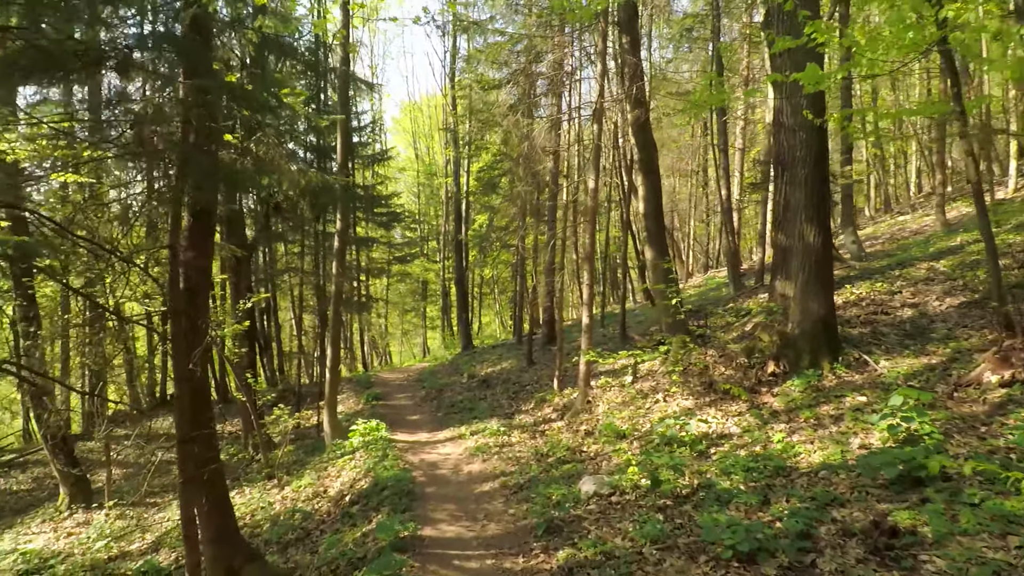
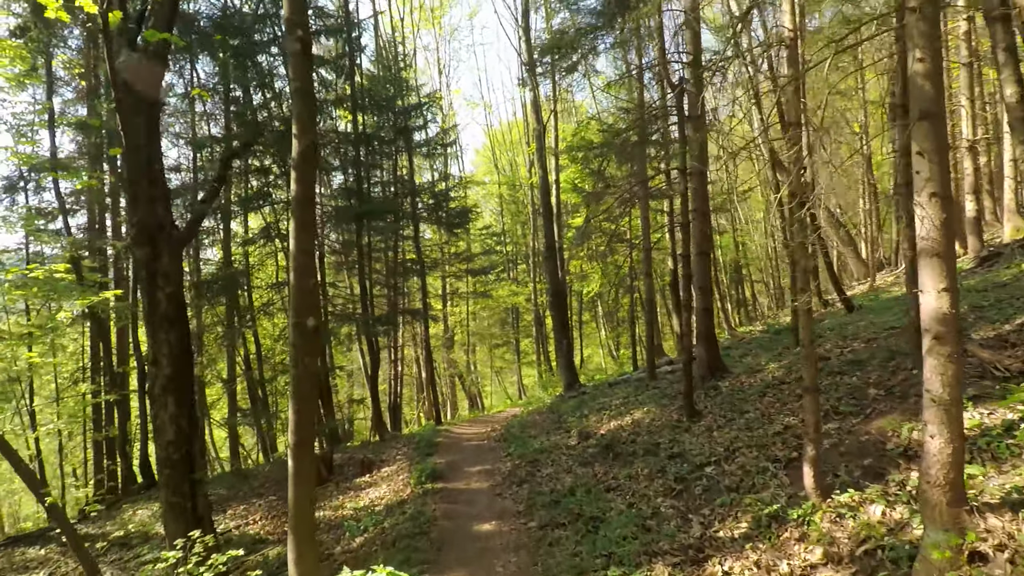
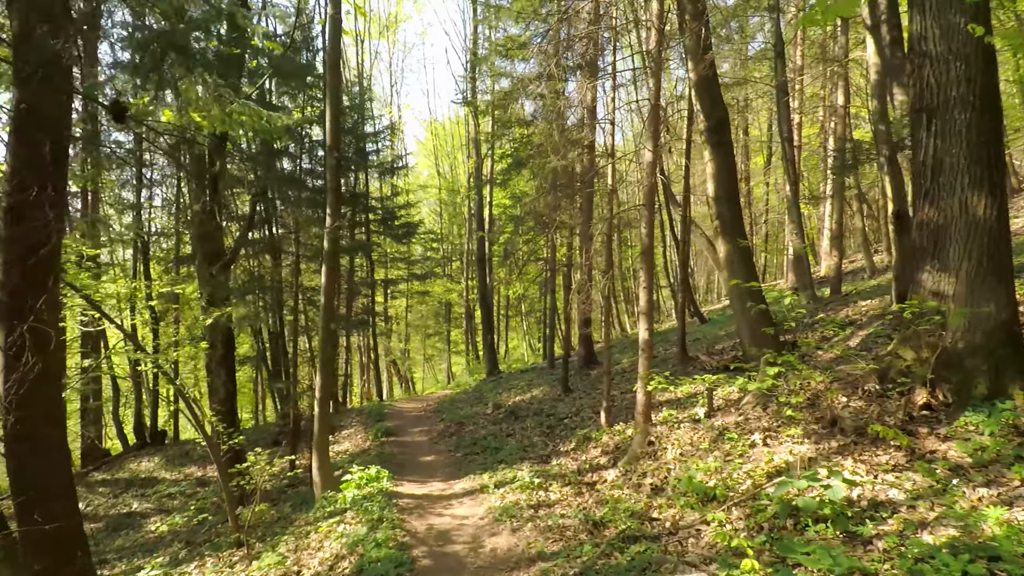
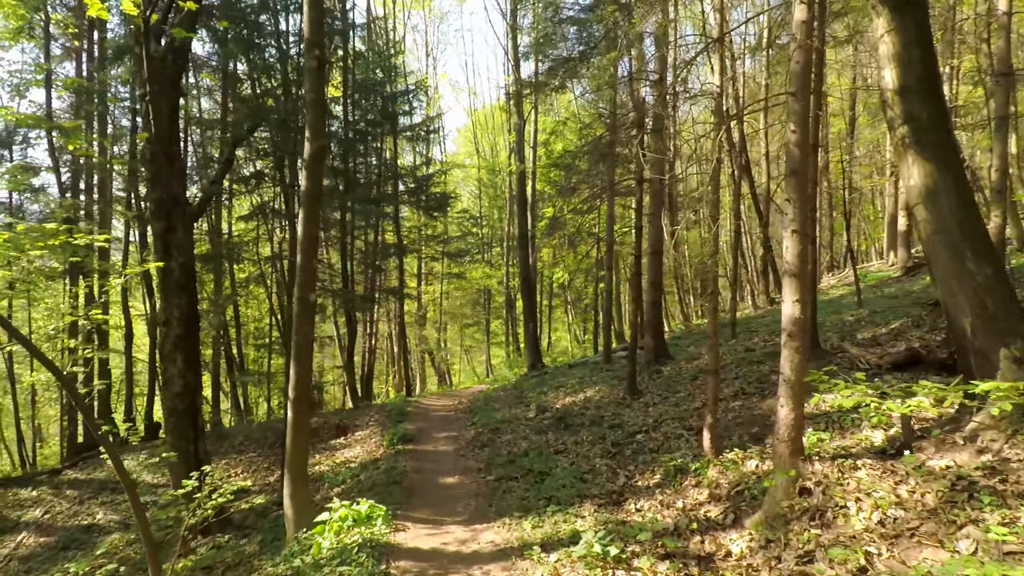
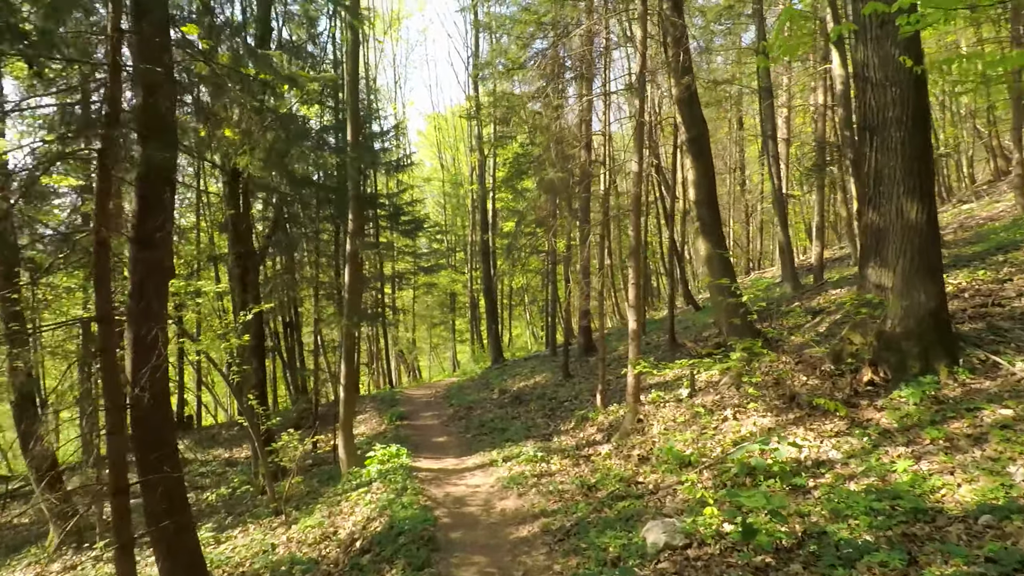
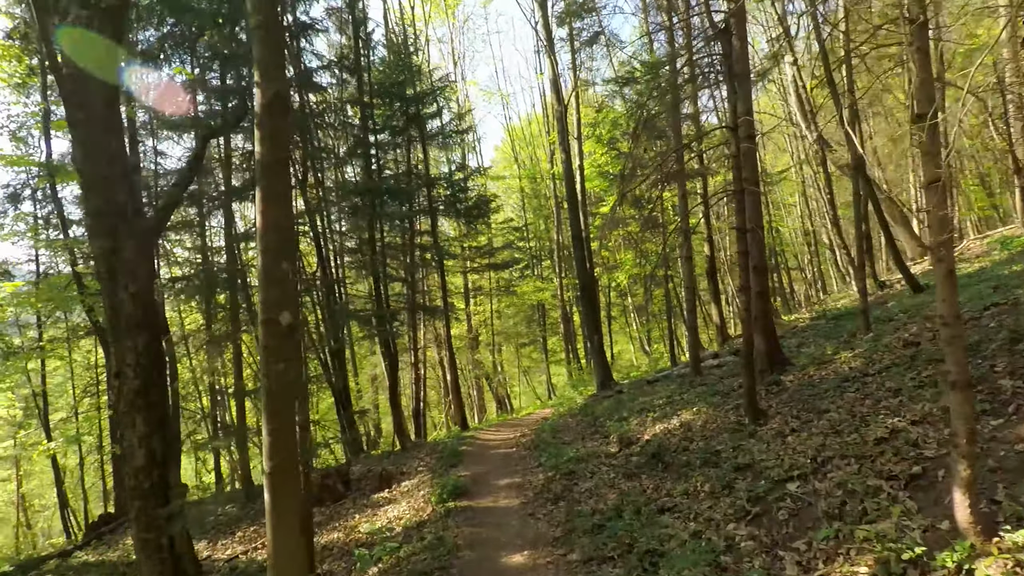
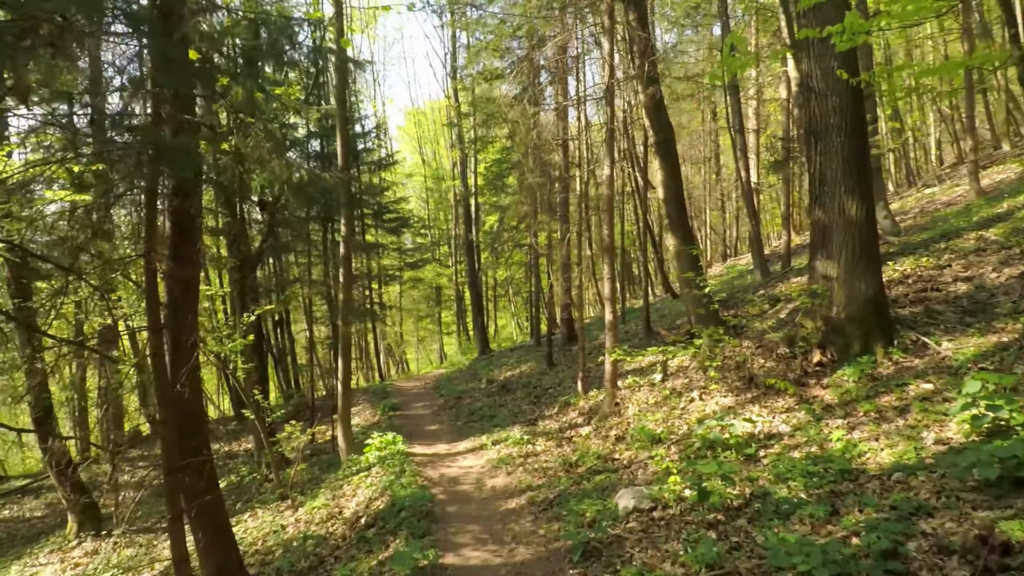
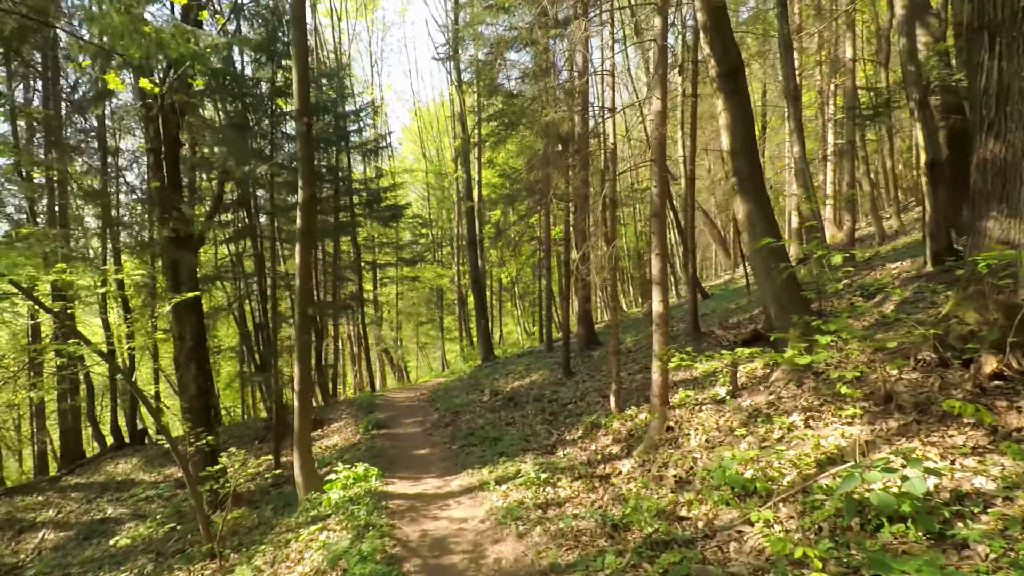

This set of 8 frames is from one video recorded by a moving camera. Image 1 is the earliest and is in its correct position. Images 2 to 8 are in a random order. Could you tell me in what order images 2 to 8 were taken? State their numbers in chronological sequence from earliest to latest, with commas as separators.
7, 5, 3, 8, 4, 2, 6
